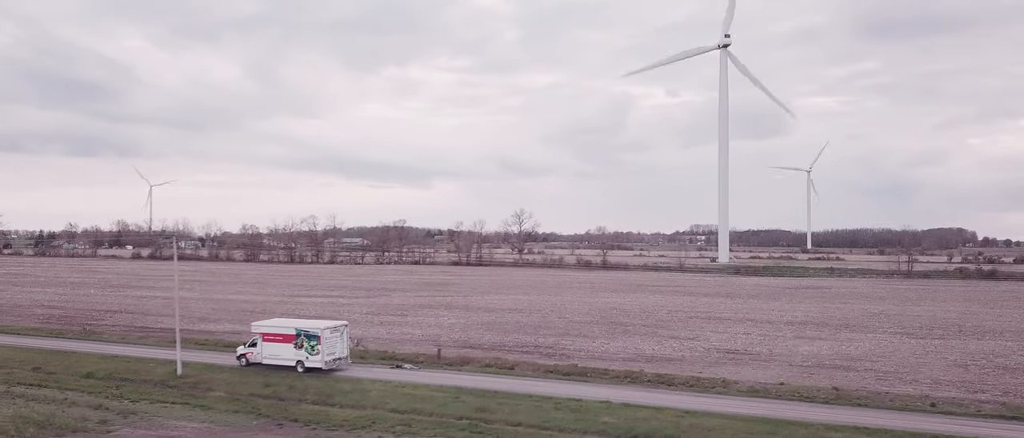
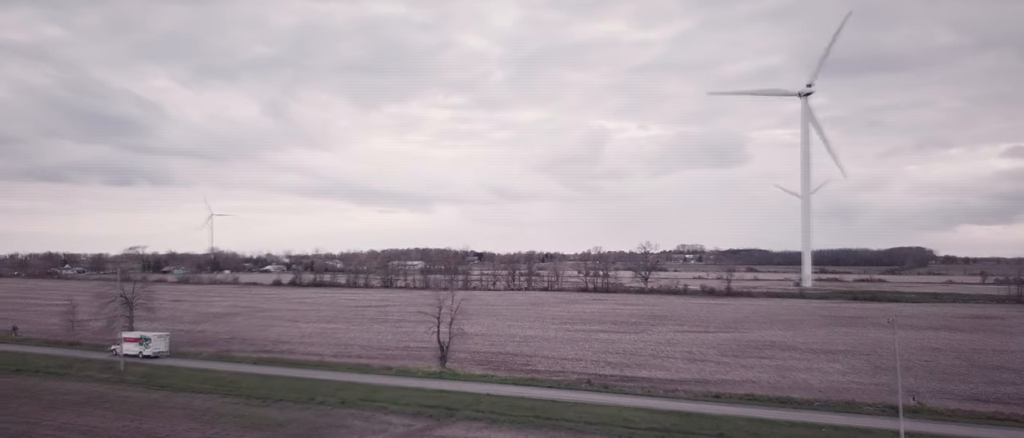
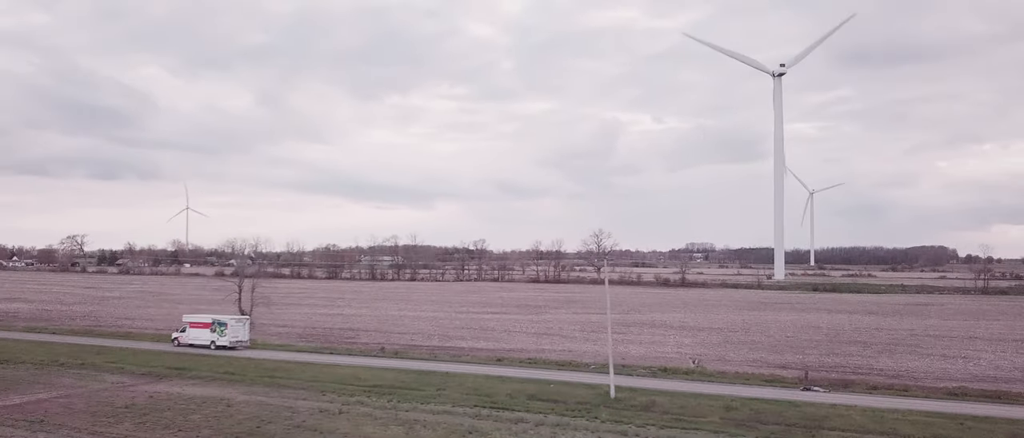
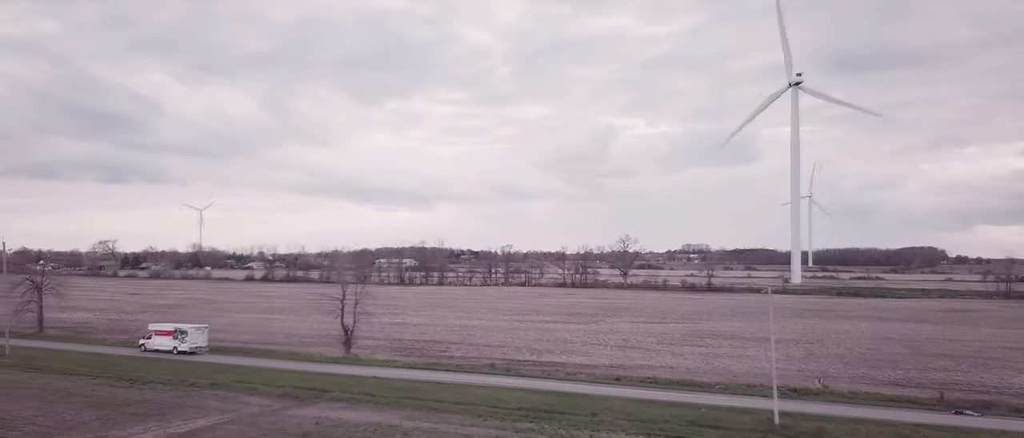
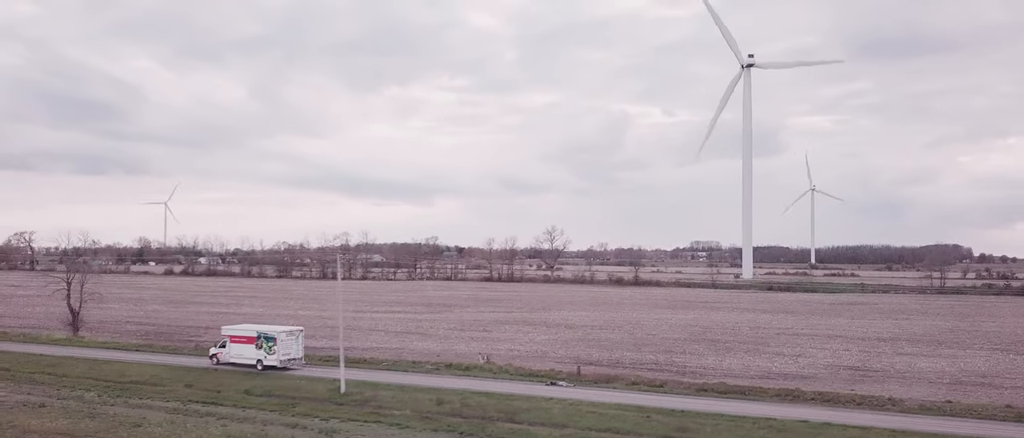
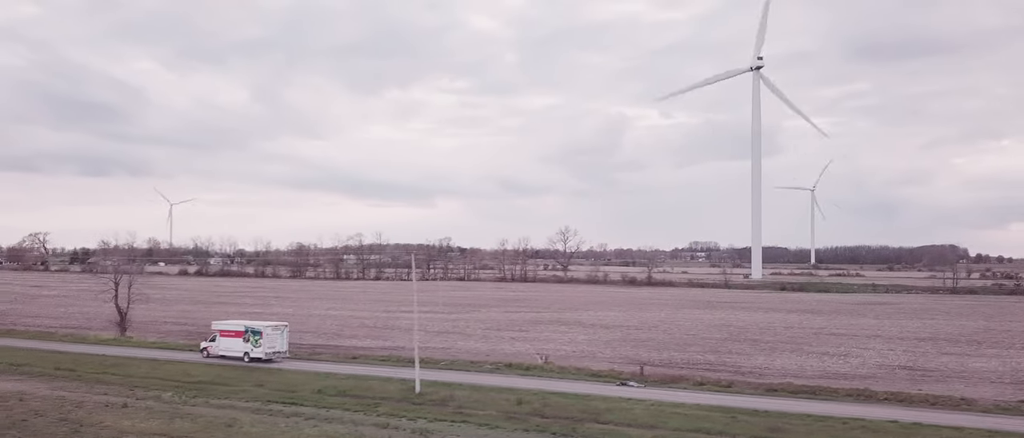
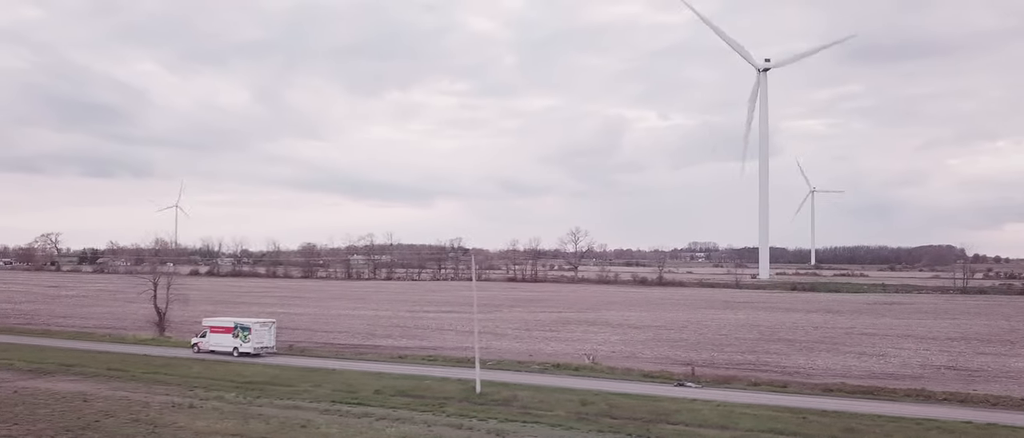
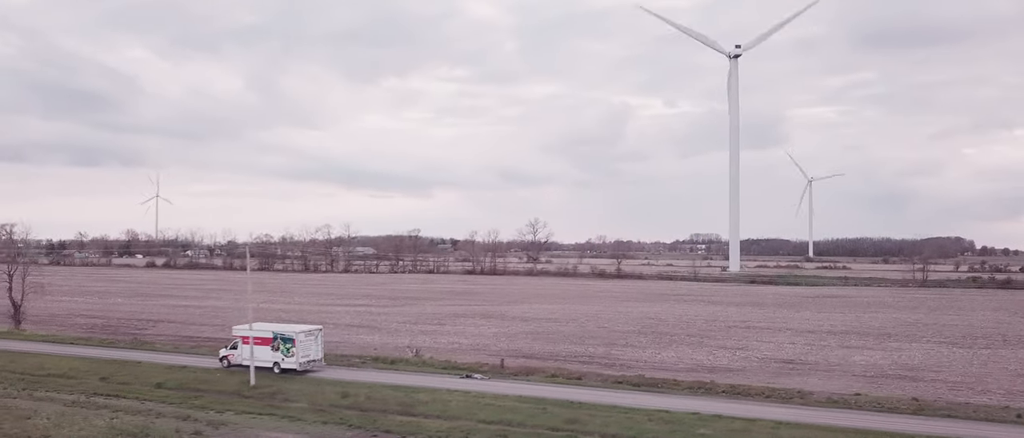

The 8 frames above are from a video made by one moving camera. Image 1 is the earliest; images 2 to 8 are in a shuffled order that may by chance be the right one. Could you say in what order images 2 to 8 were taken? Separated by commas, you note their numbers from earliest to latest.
8, 5, 6, 7, 3, 4, 2
